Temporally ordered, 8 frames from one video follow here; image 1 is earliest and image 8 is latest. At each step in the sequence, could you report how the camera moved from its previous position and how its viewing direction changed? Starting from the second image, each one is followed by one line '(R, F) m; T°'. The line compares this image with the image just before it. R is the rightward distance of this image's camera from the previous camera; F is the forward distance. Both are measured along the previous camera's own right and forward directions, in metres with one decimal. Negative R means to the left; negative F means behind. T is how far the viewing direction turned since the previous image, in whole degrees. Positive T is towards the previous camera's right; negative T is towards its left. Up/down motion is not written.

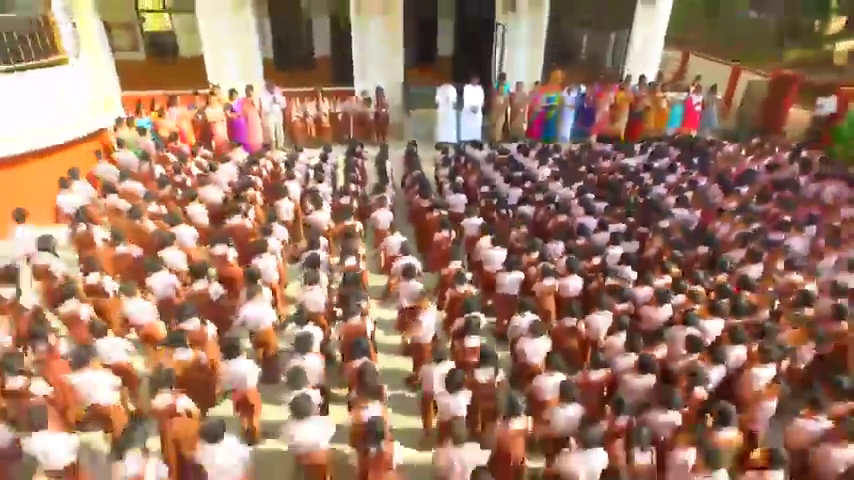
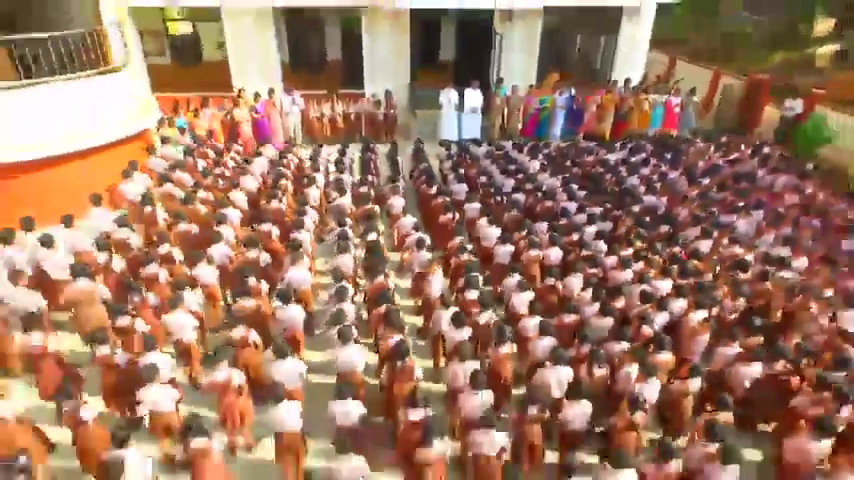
(-0.1, -1.0) m; 0°
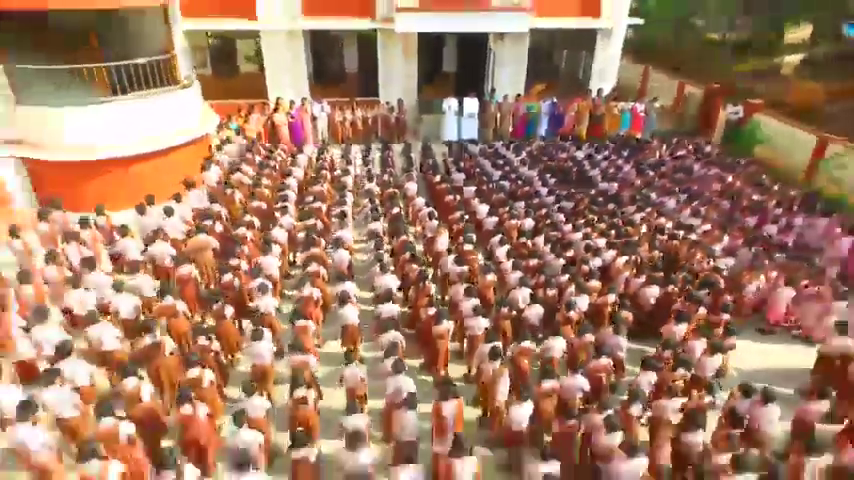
(-0.1, -2.0) m; 0°
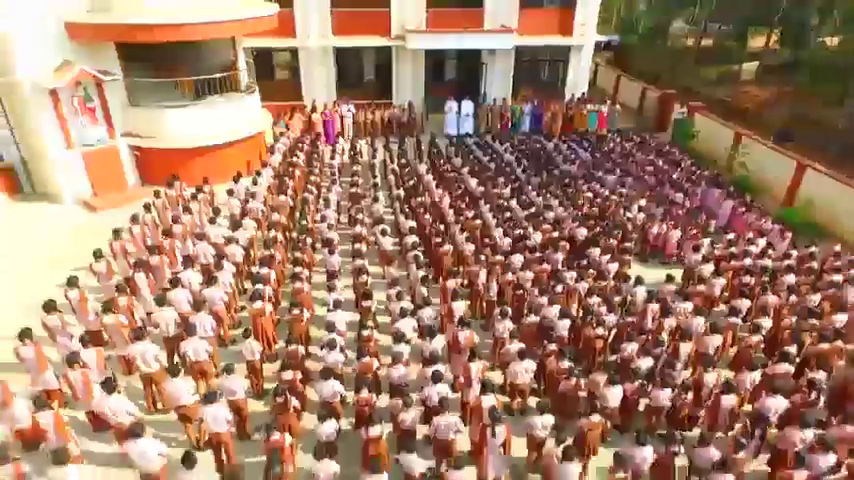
(-0.1, -3.1) m; 0°
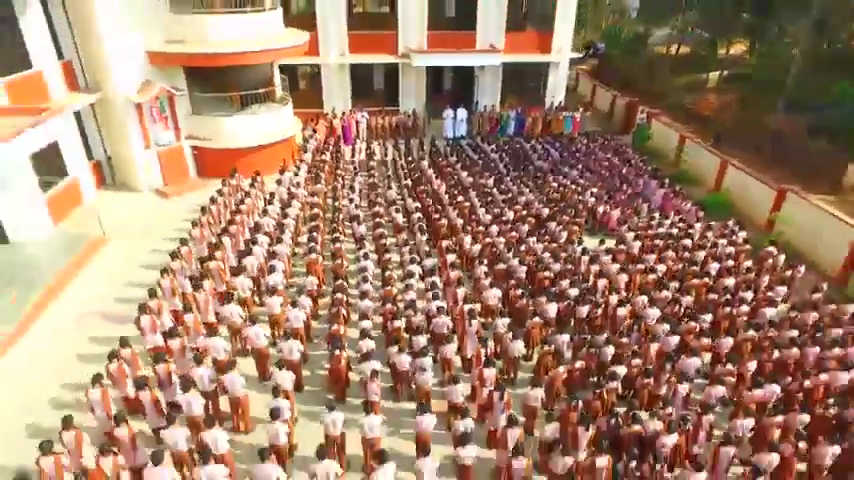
(0.0, -3.0) m; 0°
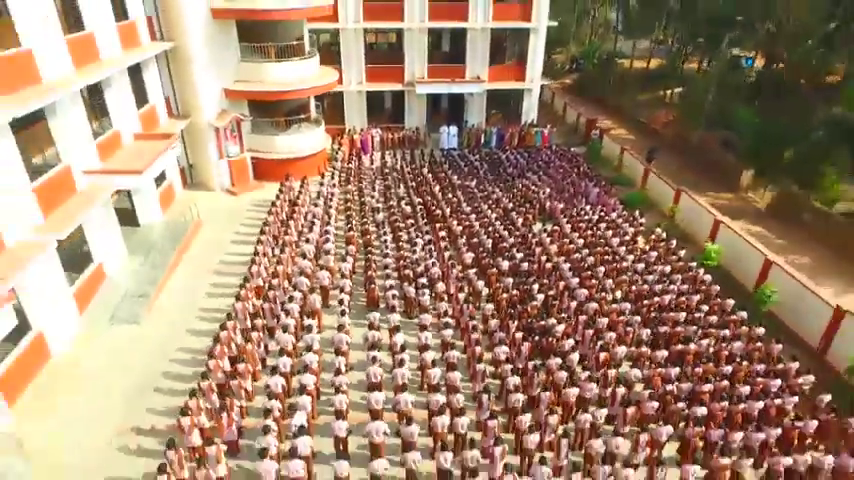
(+0.1, -5.0) m; 0°
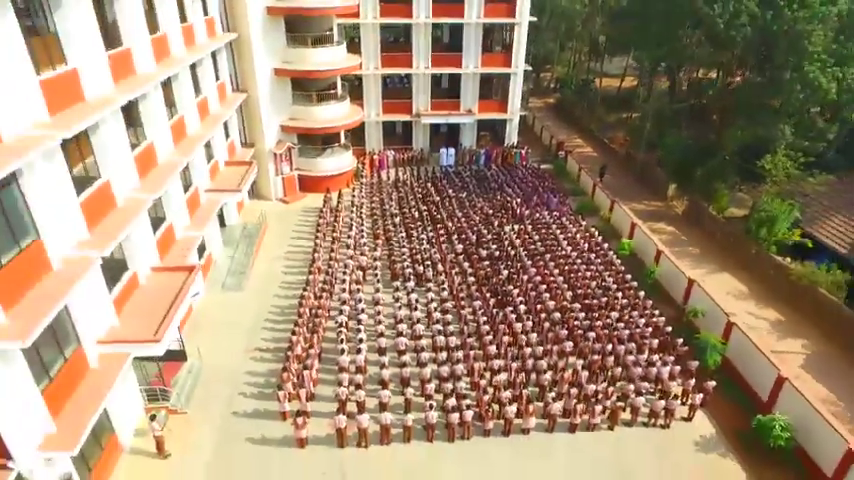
(-0.1, -6.5) m; 0°
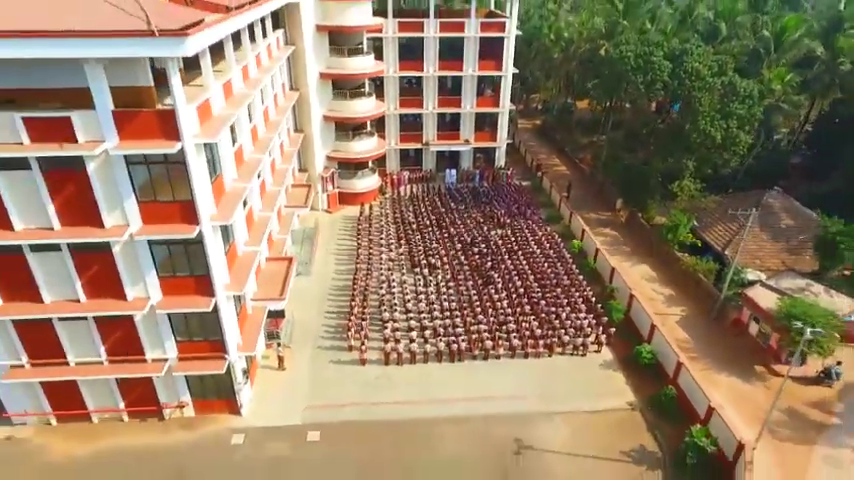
(-0.3, -8.7) m; 0°
